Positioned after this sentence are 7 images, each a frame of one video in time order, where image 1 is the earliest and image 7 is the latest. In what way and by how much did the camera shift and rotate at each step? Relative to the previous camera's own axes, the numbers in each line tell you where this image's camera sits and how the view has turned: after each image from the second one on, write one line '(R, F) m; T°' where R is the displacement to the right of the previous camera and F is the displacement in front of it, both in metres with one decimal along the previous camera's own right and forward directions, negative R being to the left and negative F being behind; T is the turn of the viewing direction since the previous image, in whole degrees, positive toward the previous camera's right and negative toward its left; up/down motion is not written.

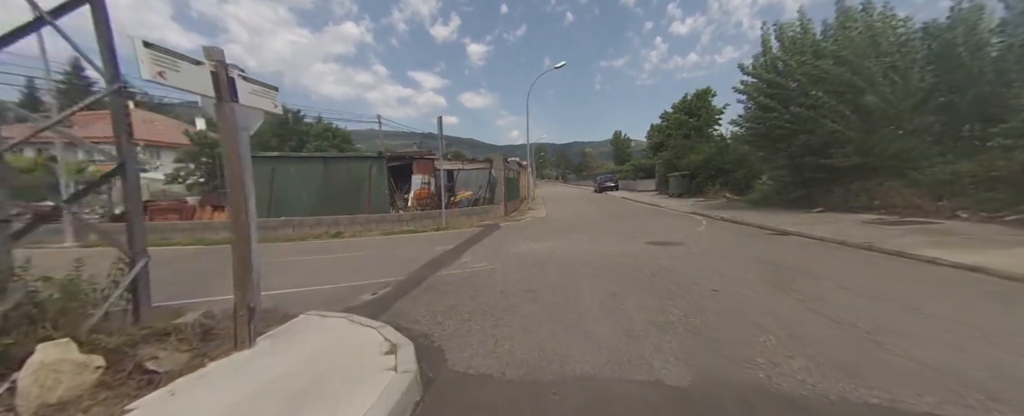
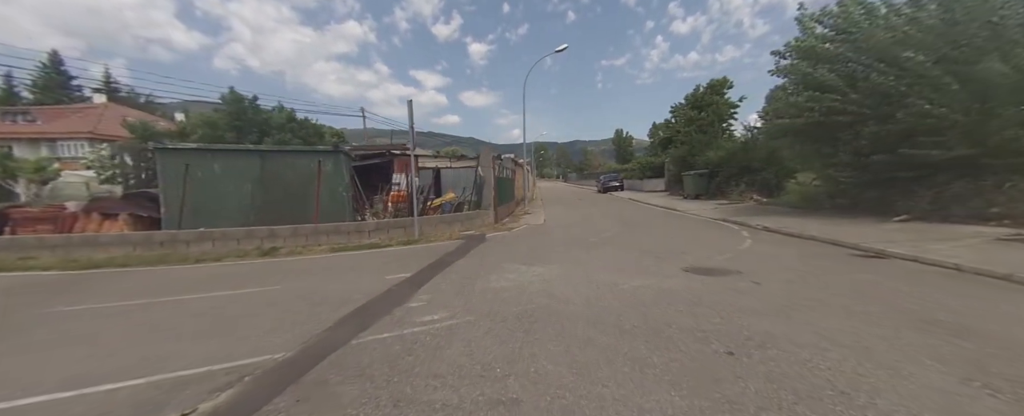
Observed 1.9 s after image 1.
(+0.4, +2.9) m; 0°
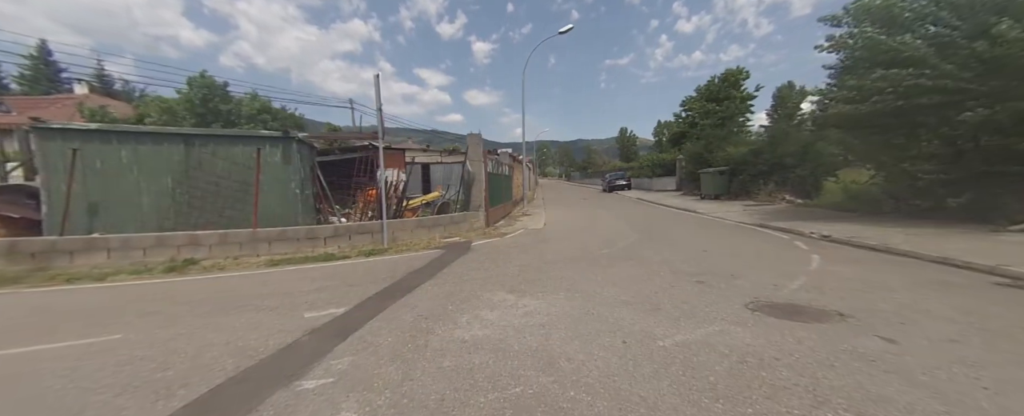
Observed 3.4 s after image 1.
(+0.3, +2.3) m; 0°
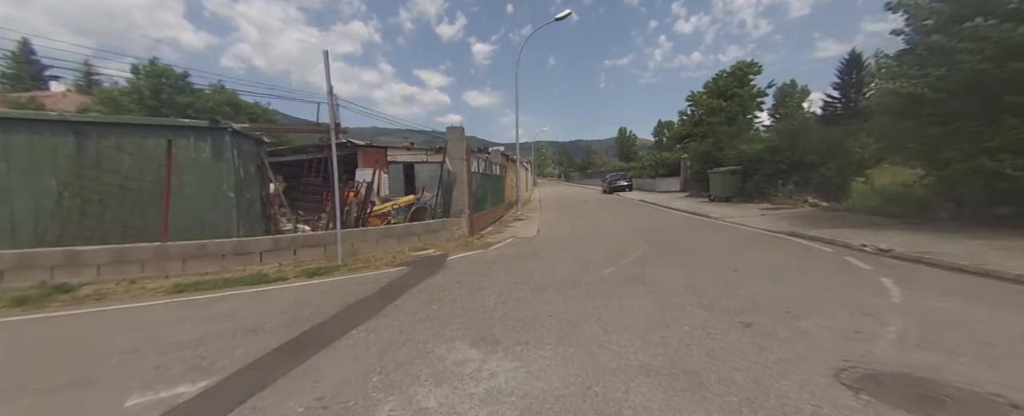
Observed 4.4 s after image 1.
(+0.4, +1.8) m; 0°
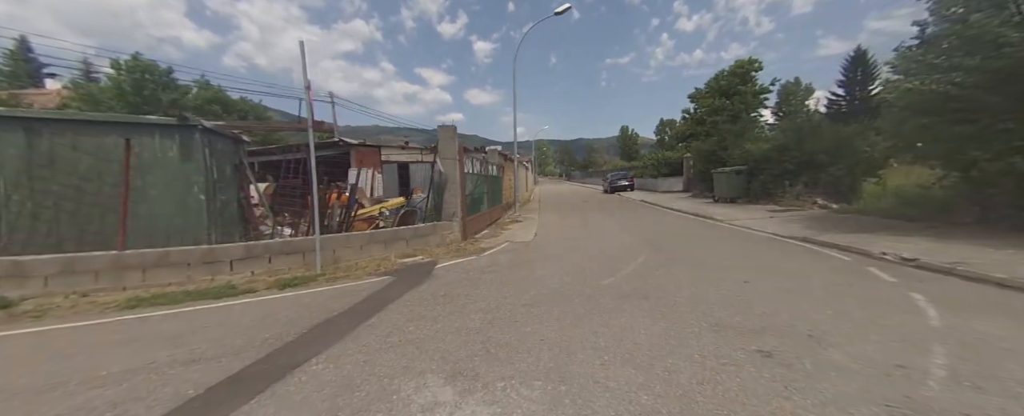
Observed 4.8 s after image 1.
(+0.2, +0.6) m; 0°
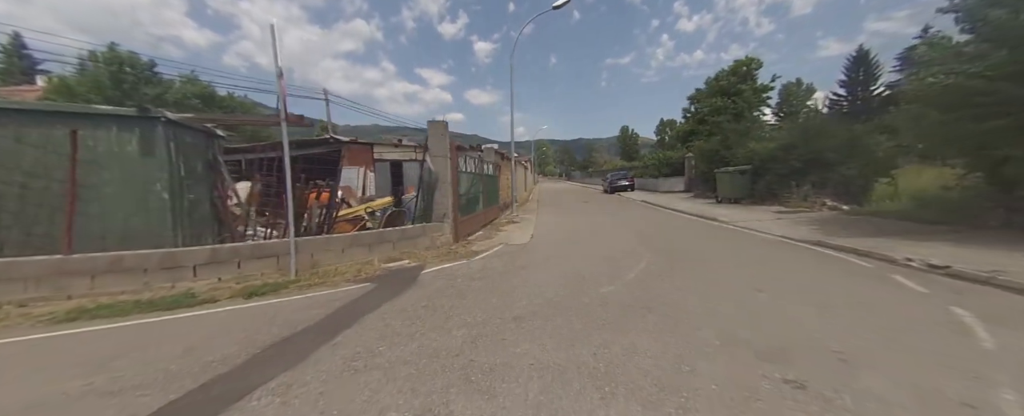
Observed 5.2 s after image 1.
(+0.1, +0.6) m; 0°
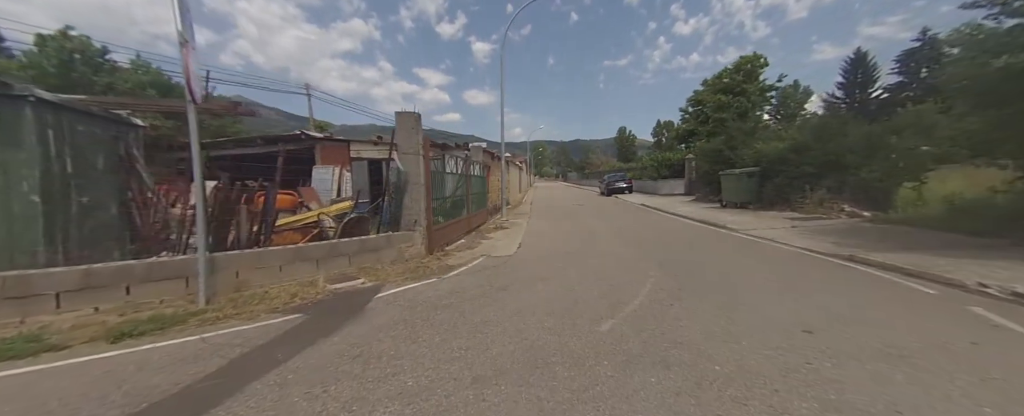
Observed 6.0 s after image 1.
(+0.4, +1.4) m; +1°
